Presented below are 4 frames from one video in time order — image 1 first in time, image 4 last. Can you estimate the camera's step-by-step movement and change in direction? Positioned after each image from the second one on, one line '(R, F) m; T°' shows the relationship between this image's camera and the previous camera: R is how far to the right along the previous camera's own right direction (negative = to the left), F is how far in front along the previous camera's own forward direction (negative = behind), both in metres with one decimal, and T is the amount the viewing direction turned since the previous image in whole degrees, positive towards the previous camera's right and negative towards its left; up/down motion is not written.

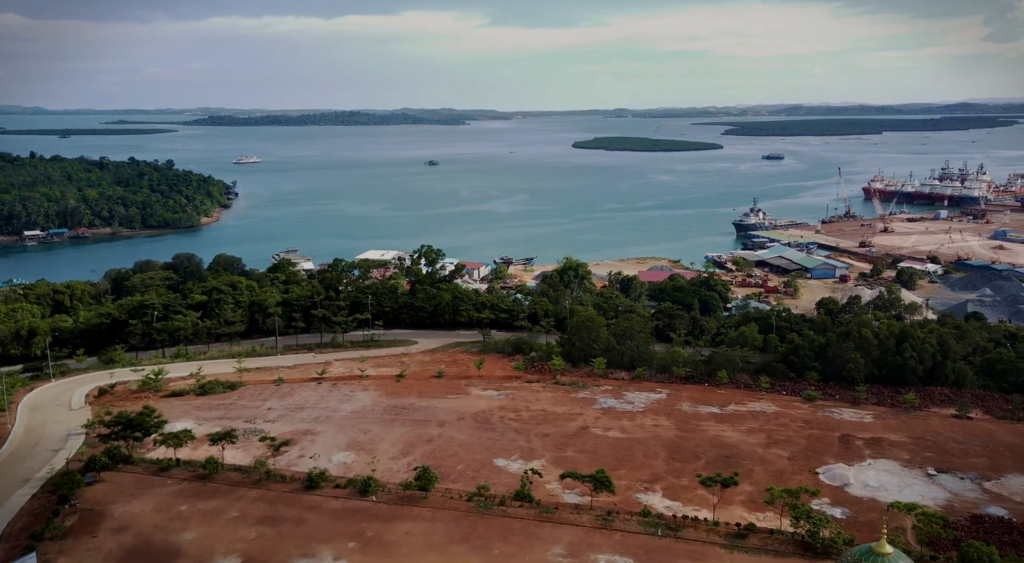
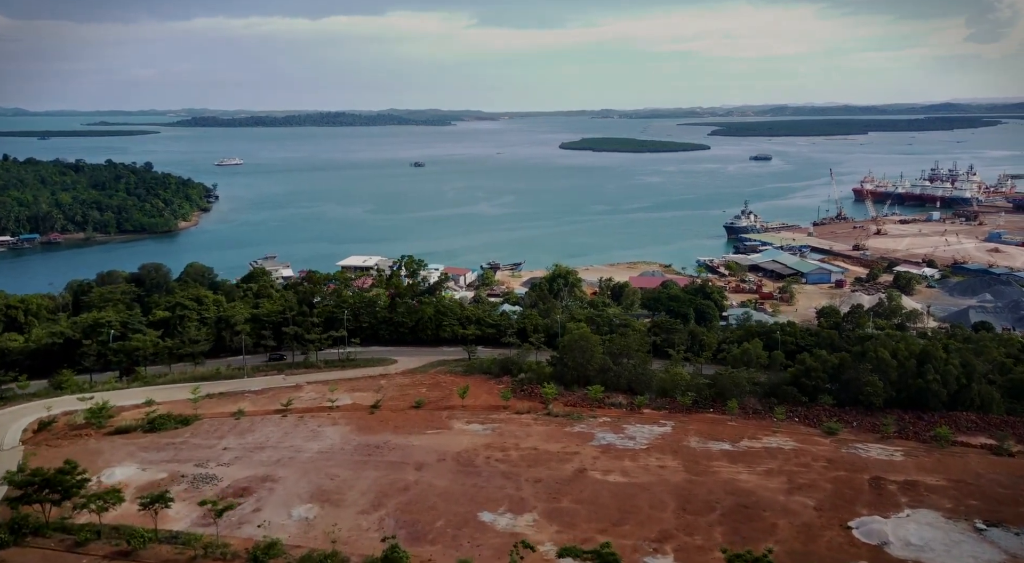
(0.0, +1.1) m; +1°
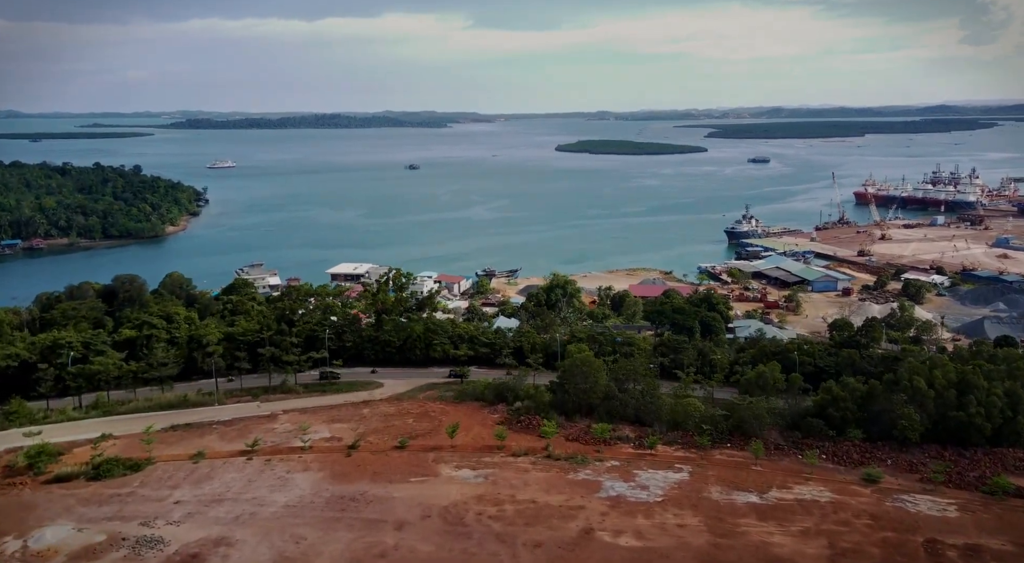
(0.0, +1.2) m; 0°
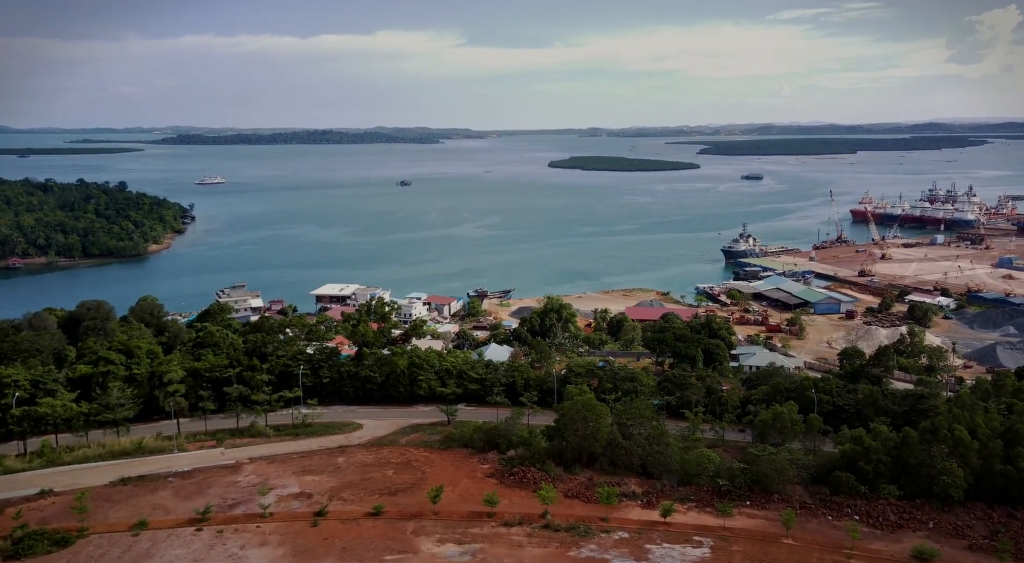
(0.0, +1.2) m; +1°
